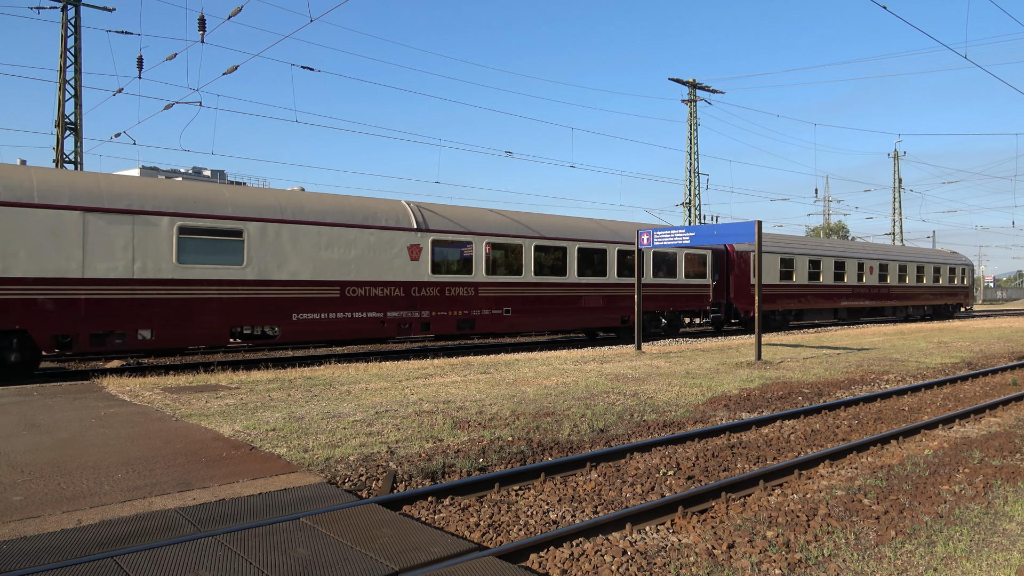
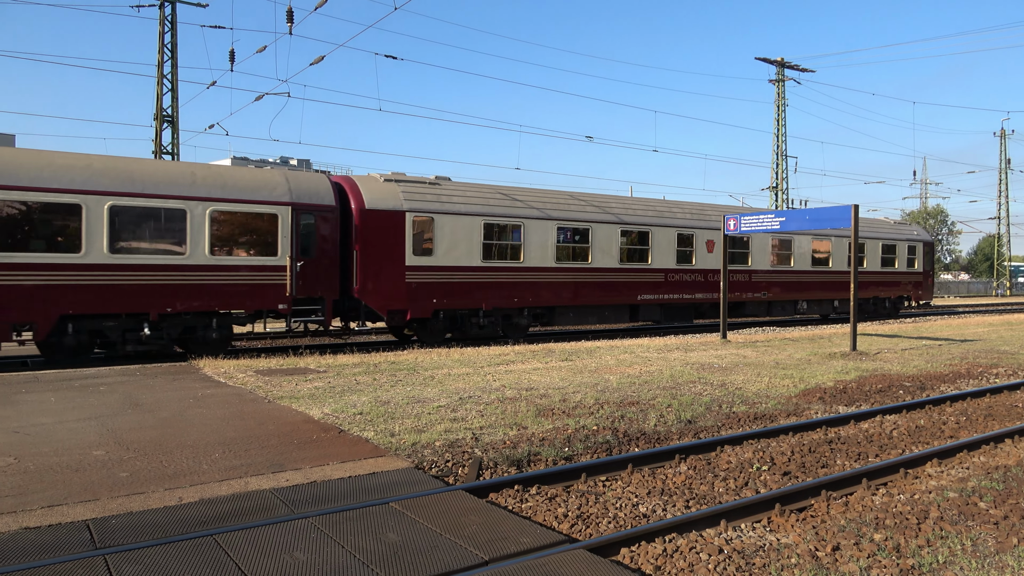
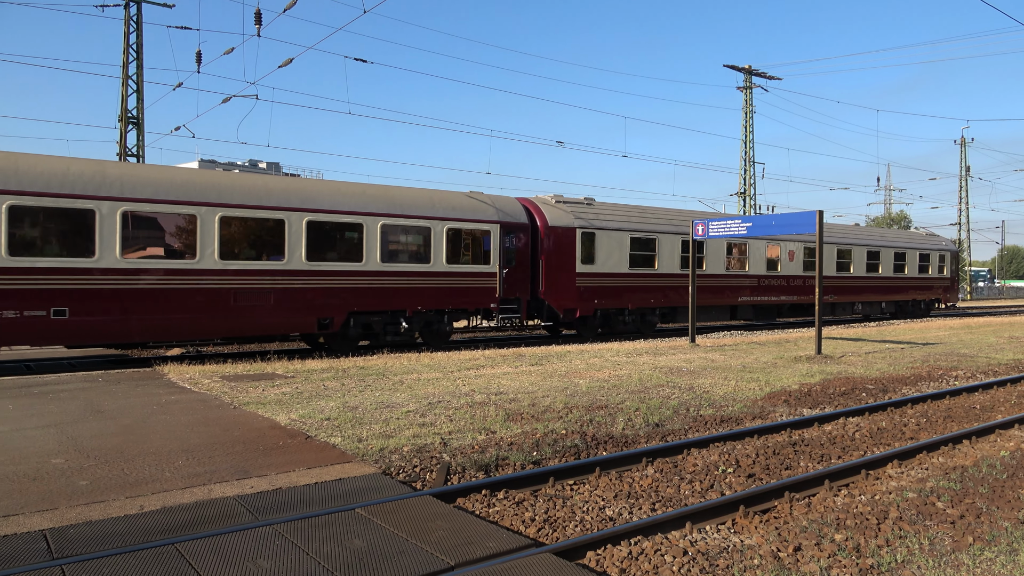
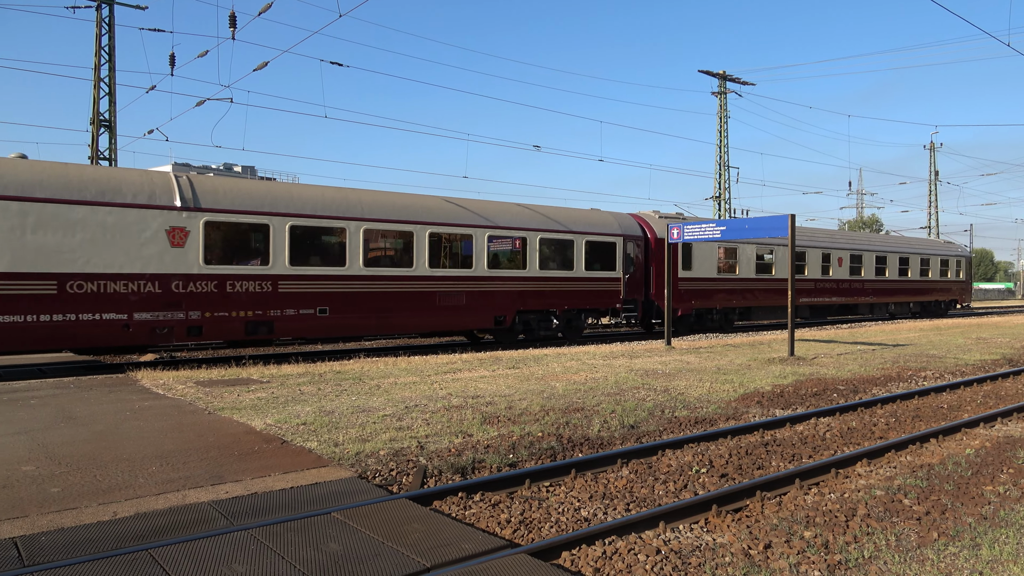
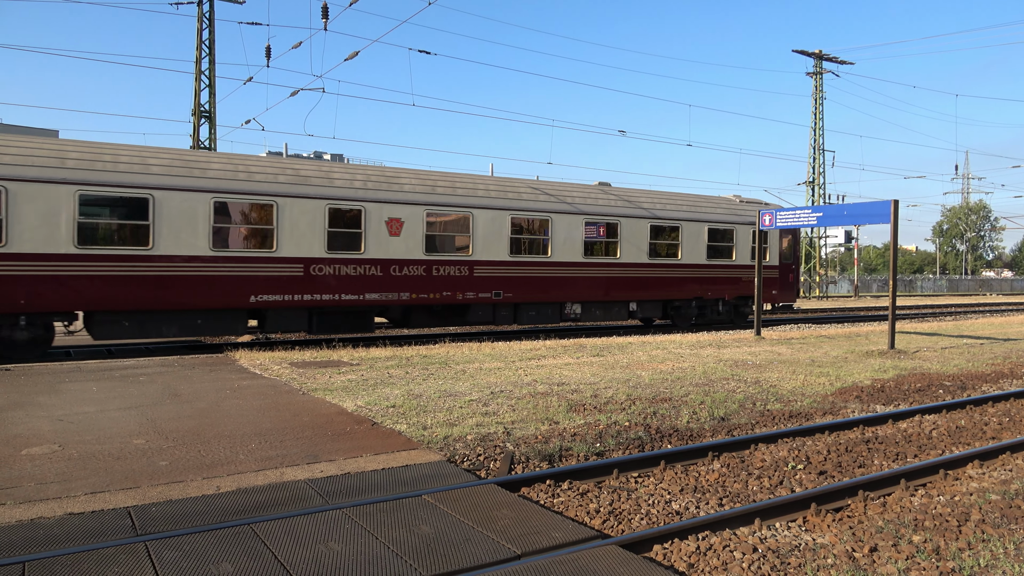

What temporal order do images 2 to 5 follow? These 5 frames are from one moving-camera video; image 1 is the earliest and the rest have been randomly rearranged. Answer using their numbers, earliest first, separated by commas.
4, 3, 2, 5
